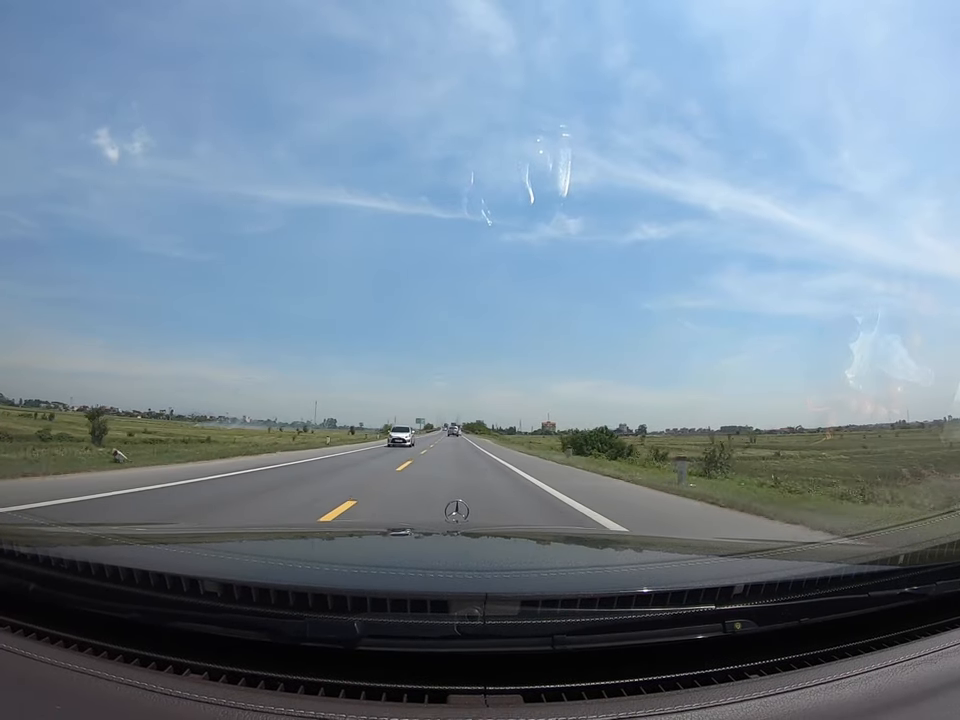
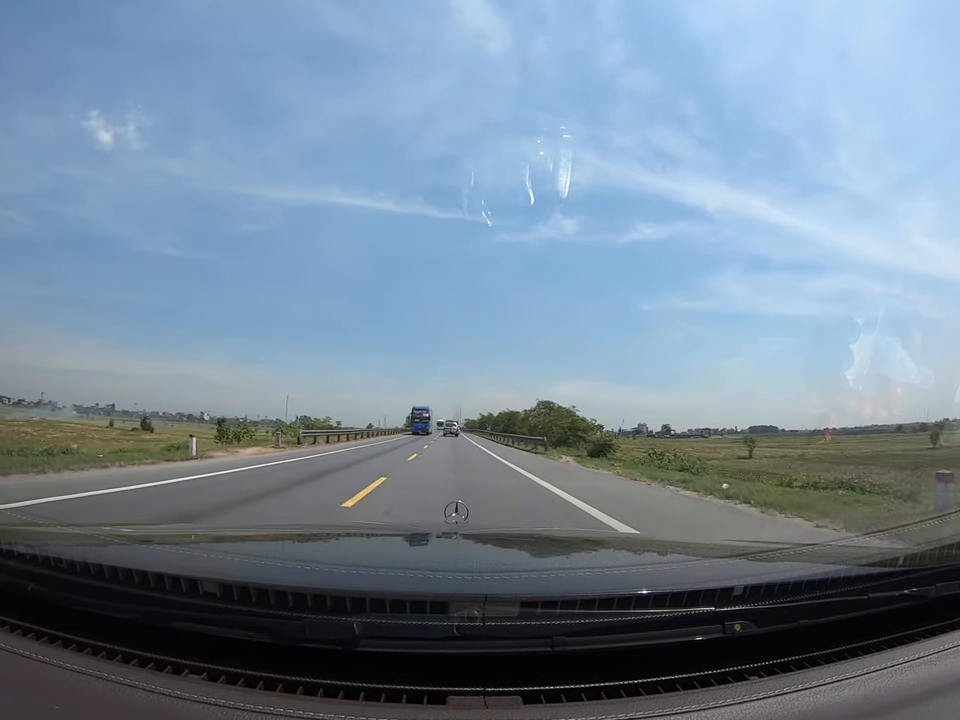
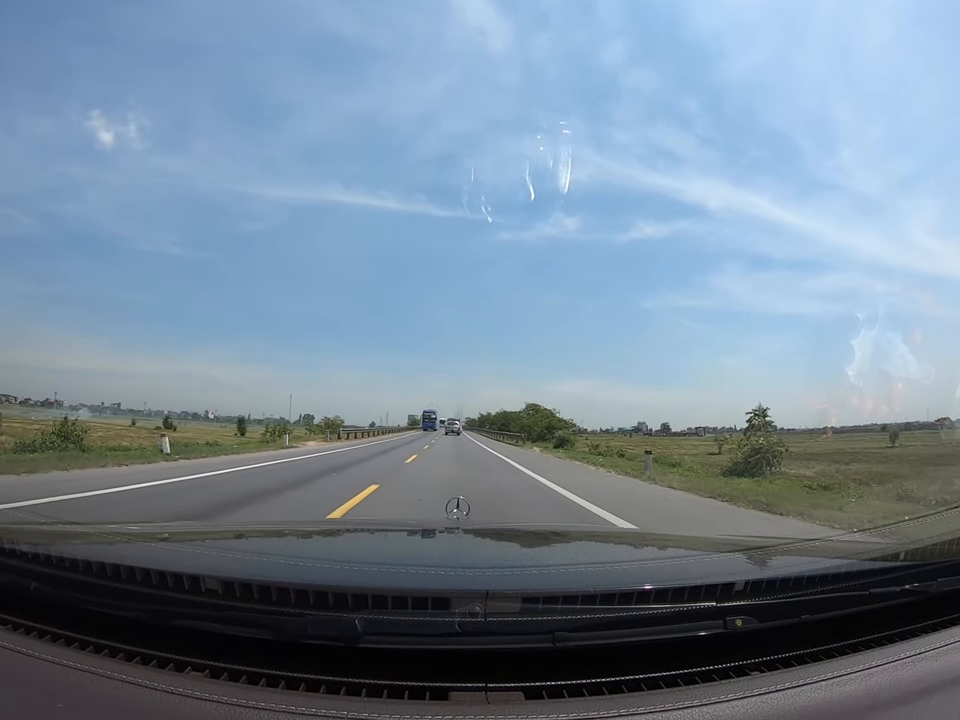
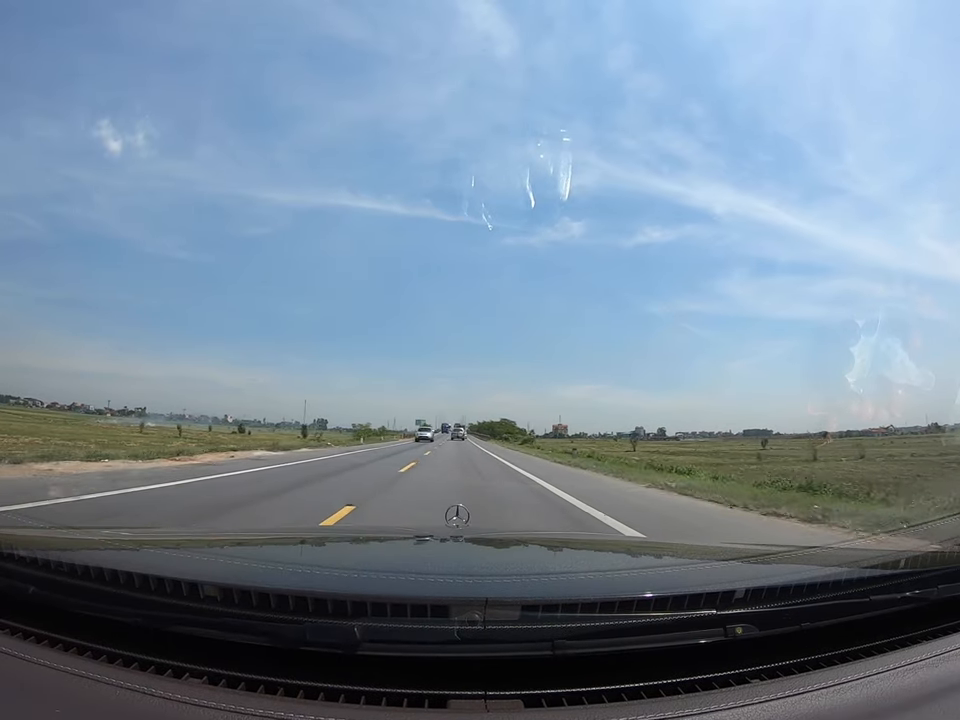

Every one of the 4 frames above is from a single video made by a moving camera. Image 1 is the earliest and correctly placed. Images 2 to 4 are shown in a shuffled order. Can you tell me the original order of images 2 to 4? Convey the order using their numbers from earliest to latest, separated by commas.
4, 3, 2
